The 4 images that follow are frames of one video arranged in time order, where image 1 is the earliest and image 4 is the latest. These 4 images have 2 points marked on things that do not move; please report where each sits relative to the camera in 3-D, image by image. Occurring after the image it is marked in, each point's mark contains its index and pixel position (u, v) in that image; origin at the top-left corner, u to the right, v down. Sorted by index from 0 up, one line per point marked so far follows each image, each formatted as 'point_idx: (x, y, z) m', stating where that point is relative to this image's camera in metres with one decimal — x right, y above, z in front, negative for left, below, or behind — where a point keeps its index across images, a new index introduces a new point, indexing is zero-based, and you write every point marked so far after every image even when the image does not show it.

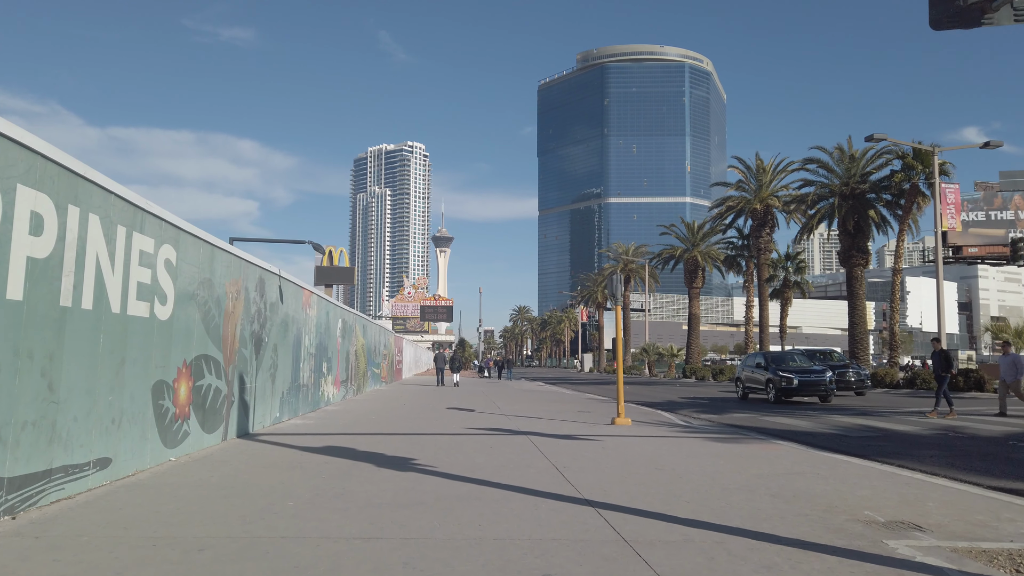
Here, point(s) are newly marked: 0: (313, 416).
0: (-4.3, -2.8, +16.0) m
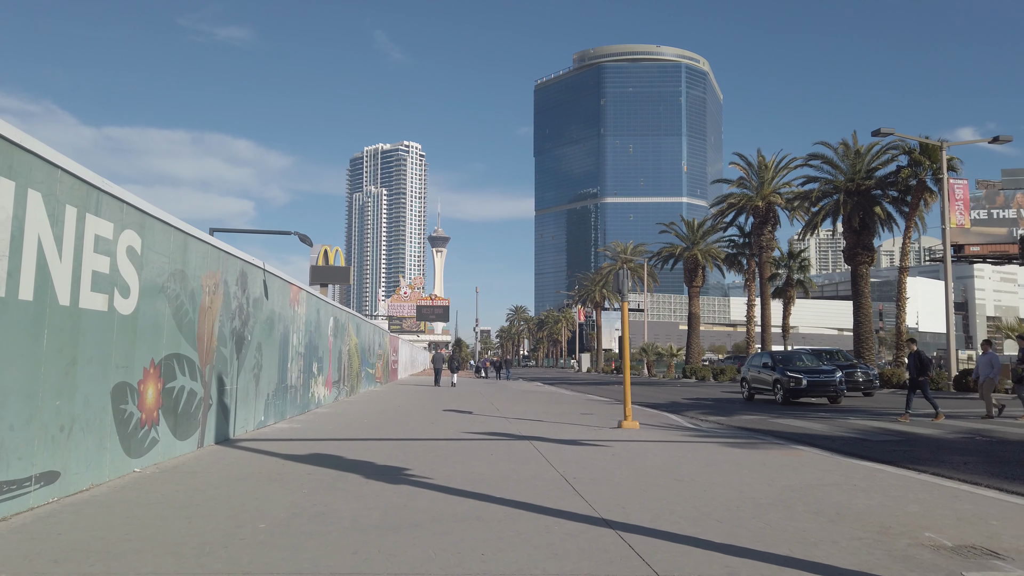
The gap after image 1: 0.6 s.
0: (-4.3, -2.7, +15.0) m
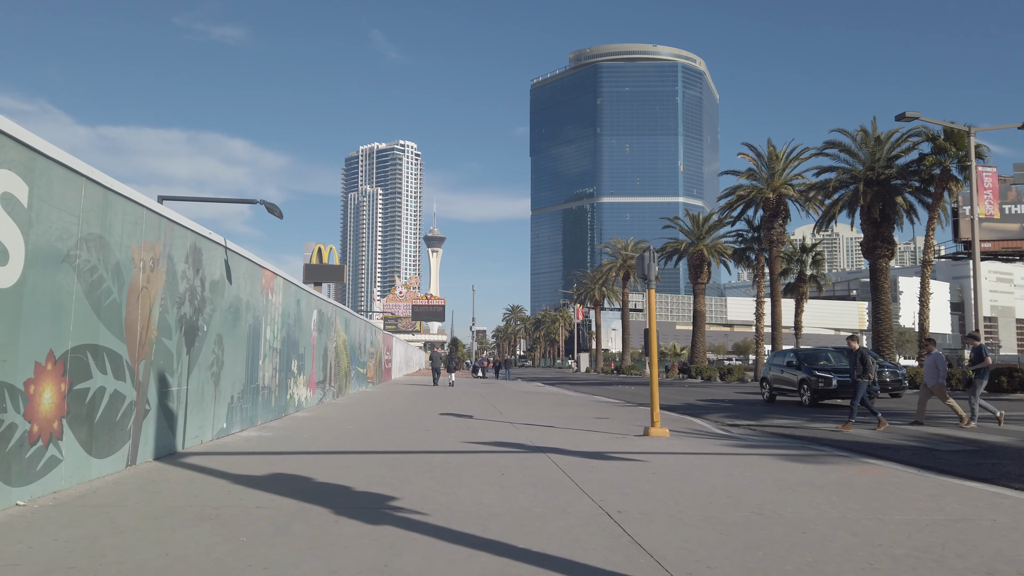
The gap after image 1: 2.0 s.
0: (-4.1, -2.4, +12.9) m
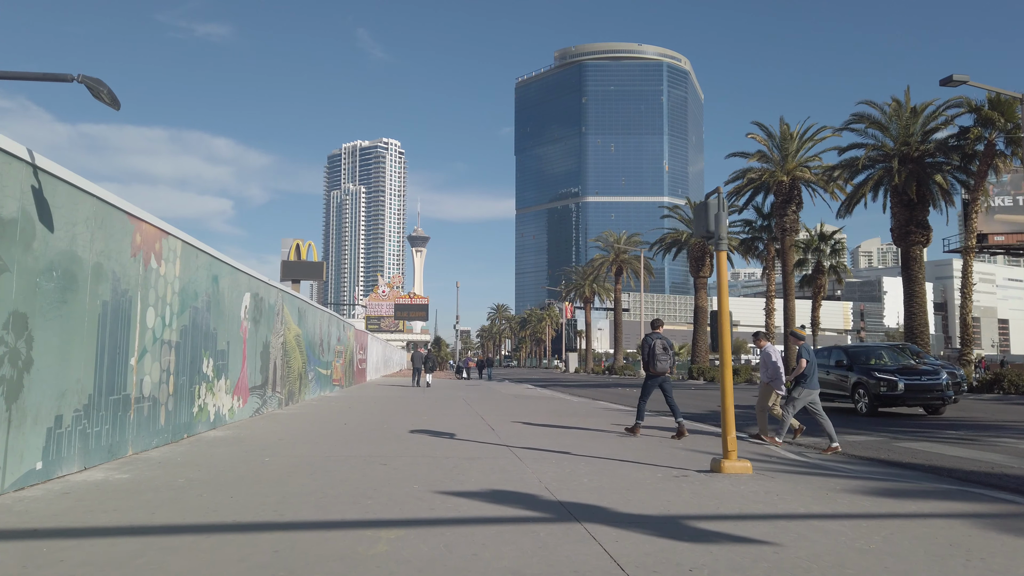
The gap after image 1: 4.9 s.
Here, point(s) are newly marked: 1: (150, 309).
0: (-4.1, -2.0, +8.5) m
1: (-4.5, -0.3, +9.3) m
